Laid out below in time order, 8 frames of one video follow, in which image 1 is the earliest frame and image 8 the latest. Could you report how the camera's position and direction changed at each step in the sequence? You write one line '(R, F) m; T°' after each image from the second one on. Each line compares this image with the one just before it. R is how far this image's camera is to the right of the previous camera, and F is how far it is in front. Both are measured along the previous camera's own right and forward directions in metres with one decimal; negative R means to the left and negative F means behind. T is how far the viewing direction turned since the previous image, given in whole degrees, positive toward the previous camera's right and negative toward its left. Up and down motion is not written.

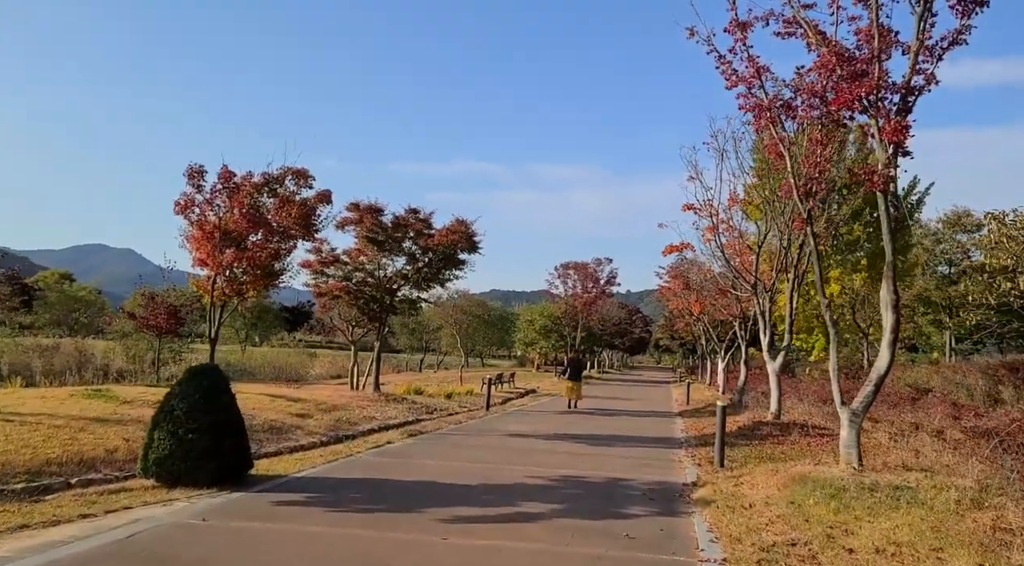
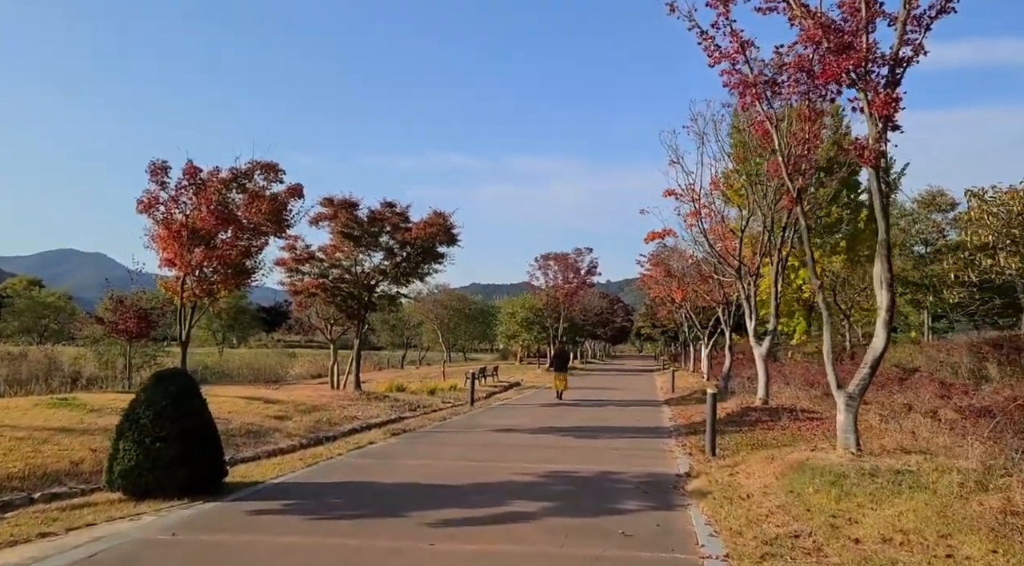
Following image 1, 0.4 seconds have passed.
(0.0, +0.4) m; +1°
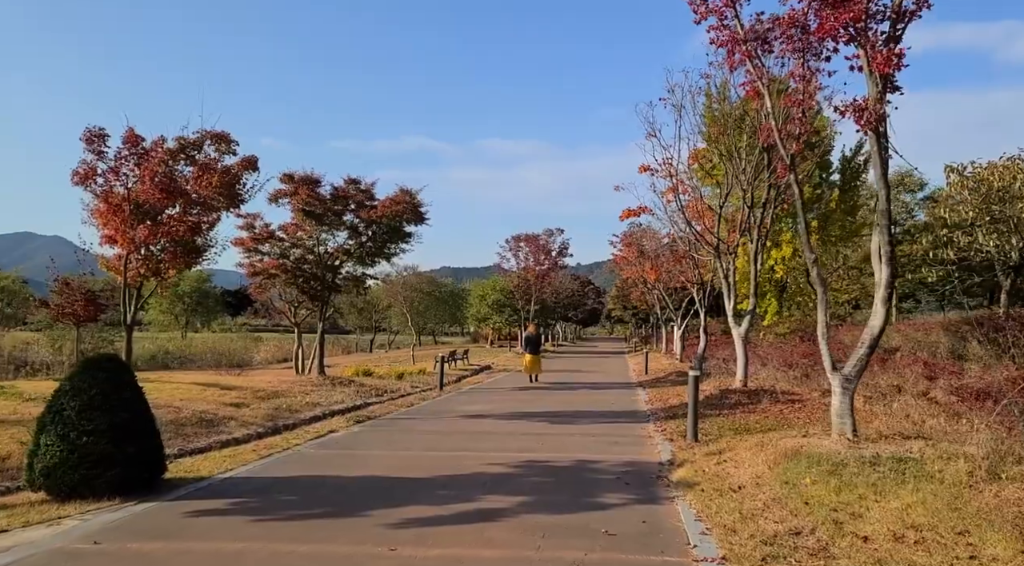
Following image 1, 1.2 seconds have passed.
(0.0, +0.7) m; +2°
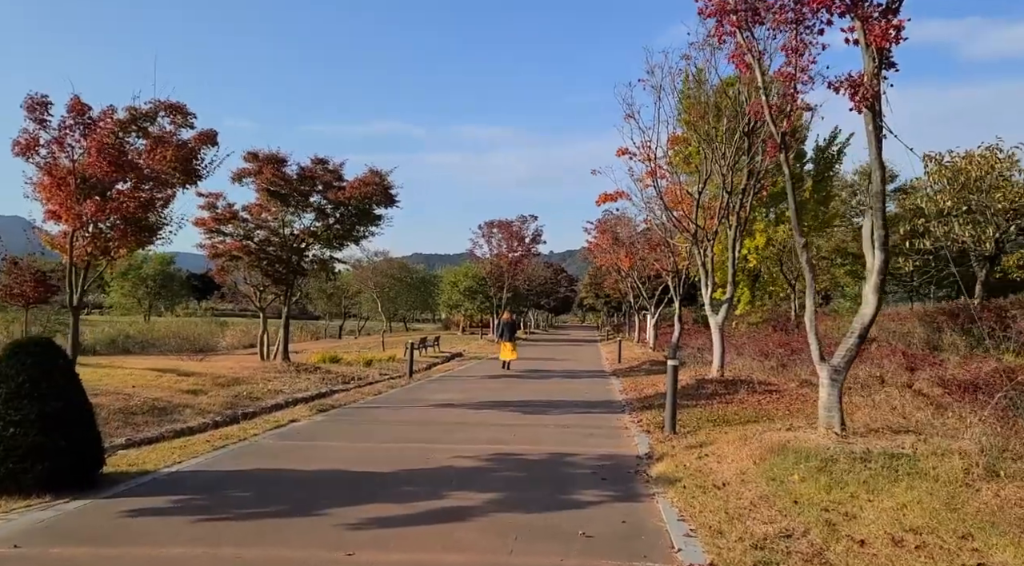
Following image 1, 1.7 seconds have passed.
(0.0, +0.5) m; +2°
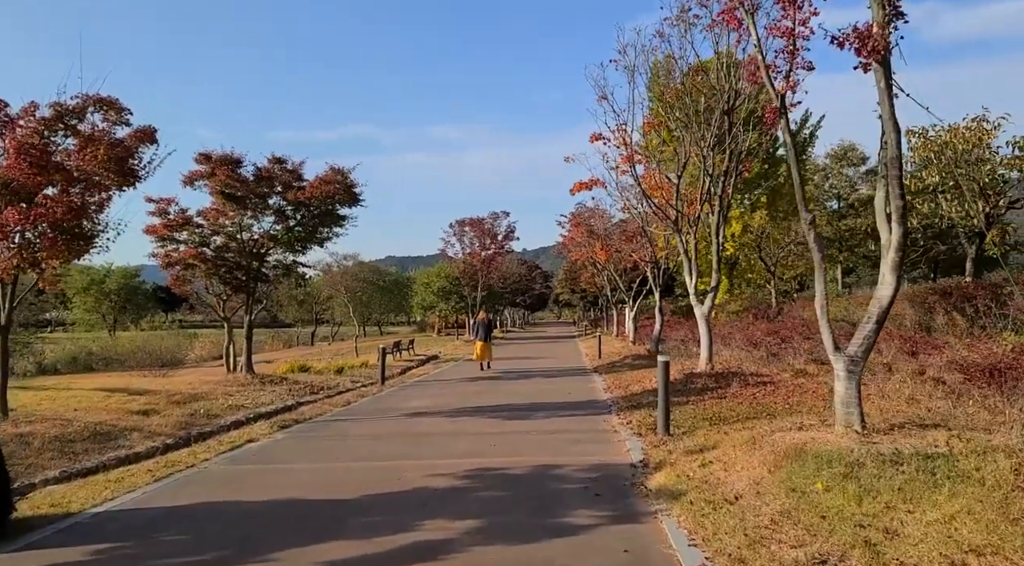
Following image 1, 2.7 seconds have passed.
(0.0, +0.9) m; +2°
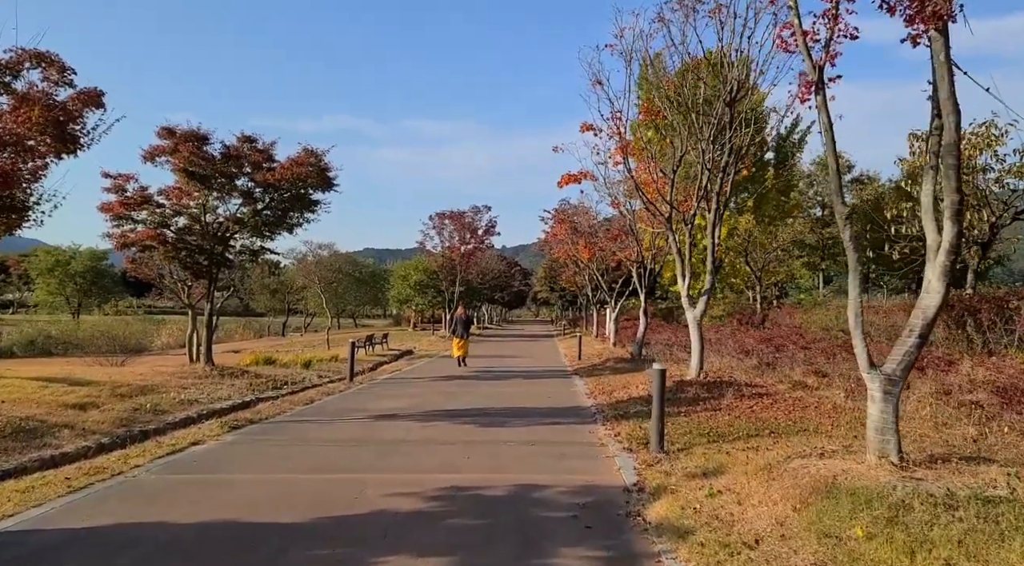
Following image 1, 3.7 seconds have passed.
(0.0, +1.0) m; +2°
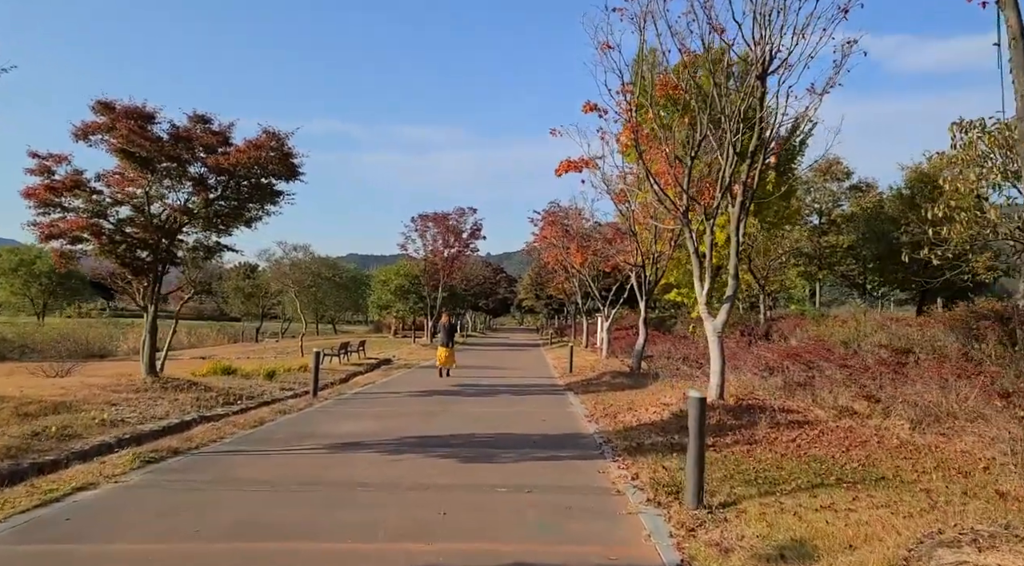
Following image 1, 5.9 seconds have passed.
(-0.1, +2.1) m; +1°
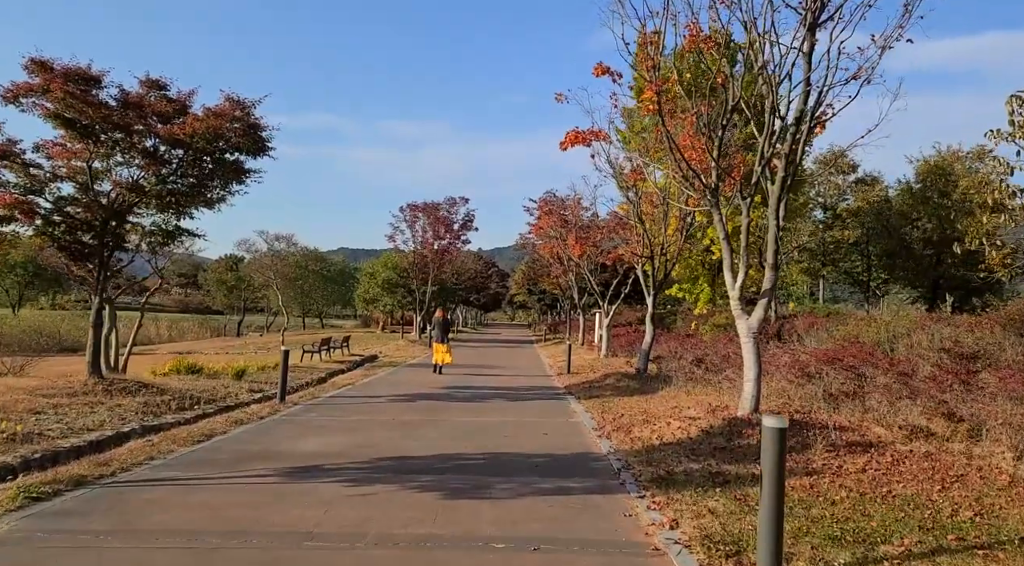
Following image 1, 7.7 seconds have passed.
(-0.1, +1.9) m; +1°
